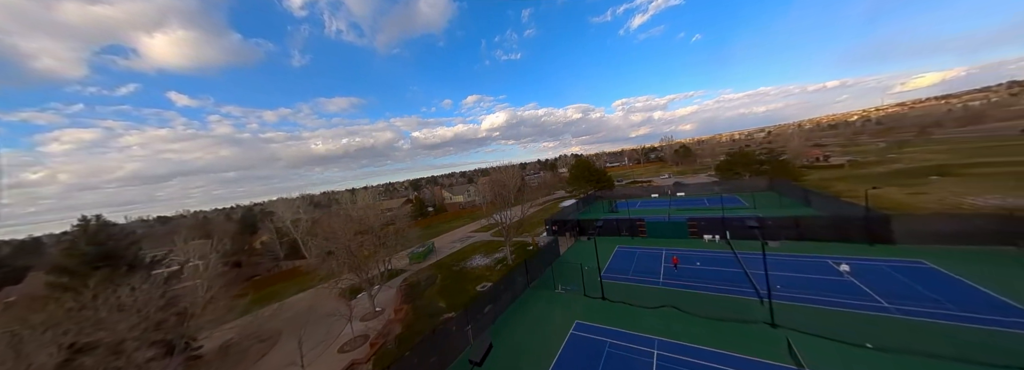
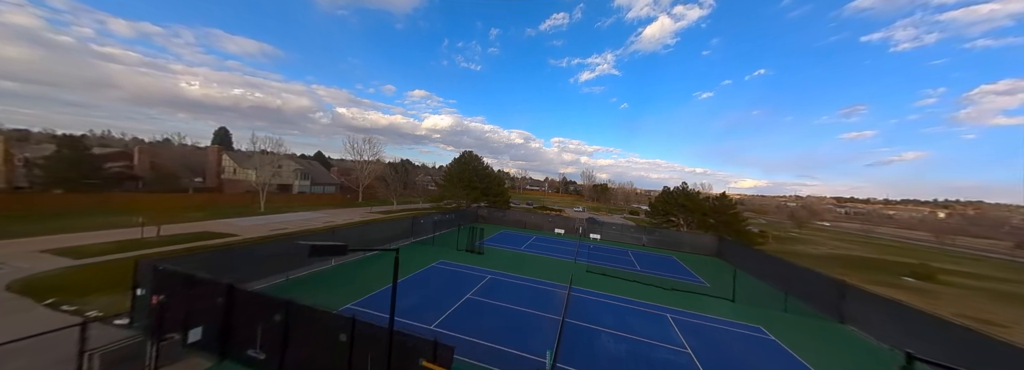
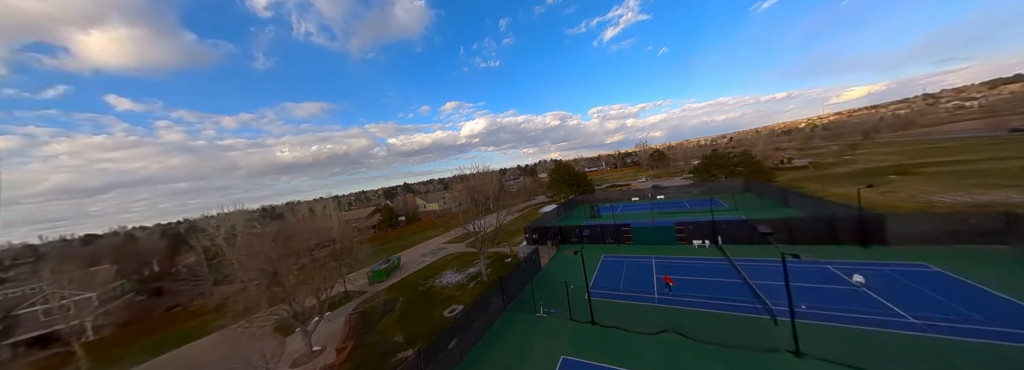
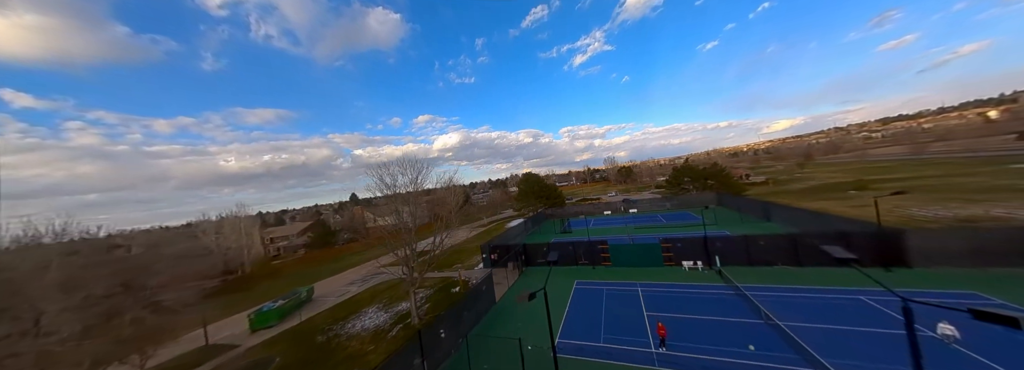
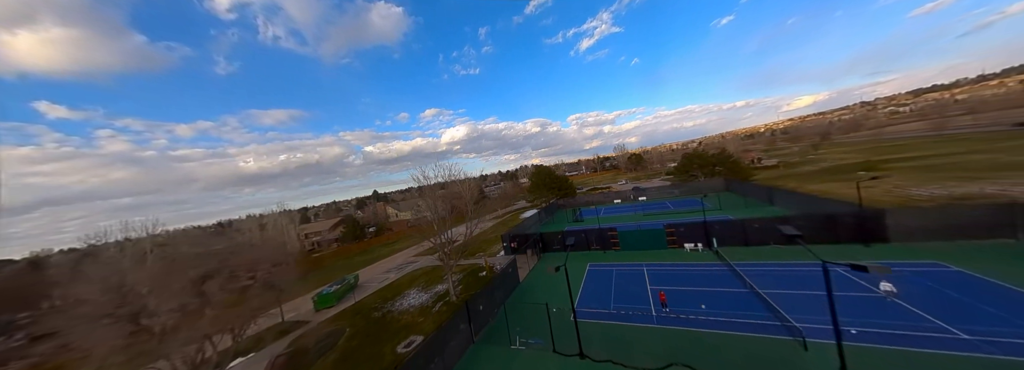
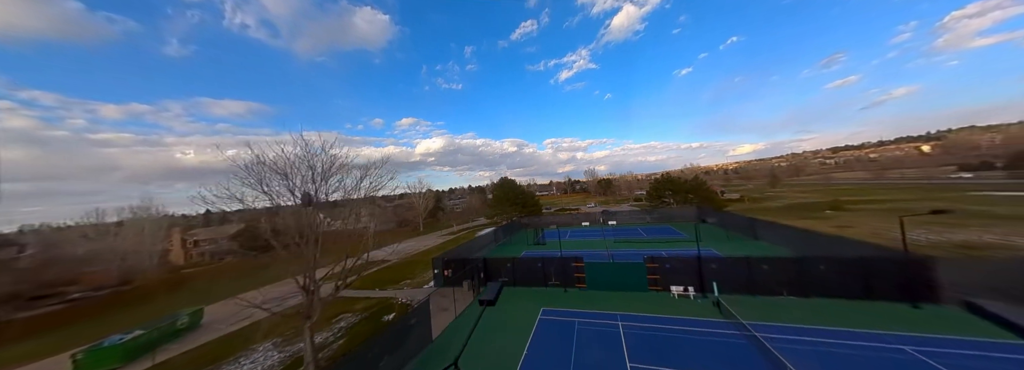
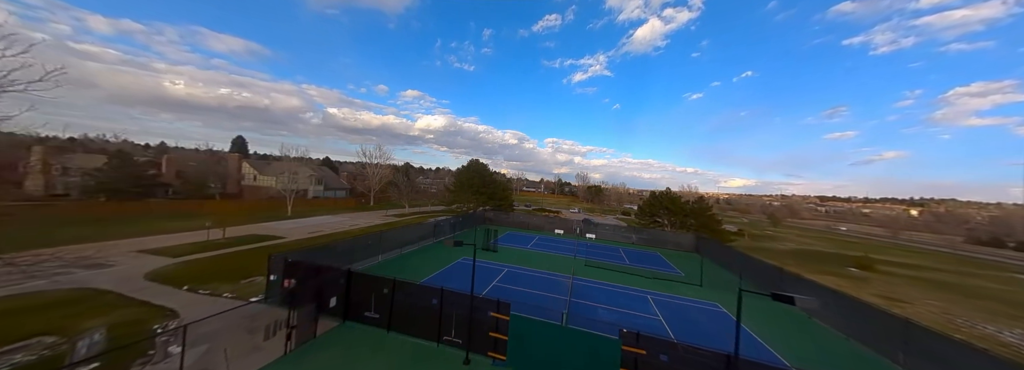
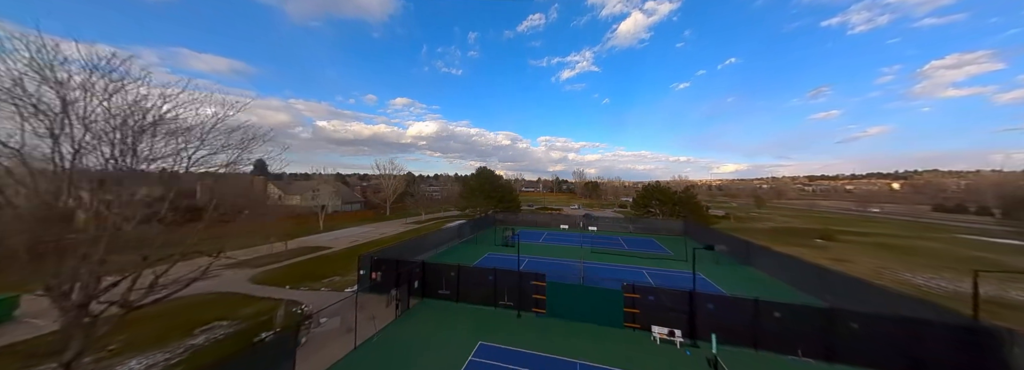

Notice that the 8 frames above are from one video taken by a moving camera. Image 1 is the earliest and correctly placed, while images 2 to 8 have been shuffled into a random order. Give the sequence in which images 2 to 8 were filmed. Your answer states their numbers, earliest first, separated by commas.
3, 5, 4, 6, 8, 7, 2
